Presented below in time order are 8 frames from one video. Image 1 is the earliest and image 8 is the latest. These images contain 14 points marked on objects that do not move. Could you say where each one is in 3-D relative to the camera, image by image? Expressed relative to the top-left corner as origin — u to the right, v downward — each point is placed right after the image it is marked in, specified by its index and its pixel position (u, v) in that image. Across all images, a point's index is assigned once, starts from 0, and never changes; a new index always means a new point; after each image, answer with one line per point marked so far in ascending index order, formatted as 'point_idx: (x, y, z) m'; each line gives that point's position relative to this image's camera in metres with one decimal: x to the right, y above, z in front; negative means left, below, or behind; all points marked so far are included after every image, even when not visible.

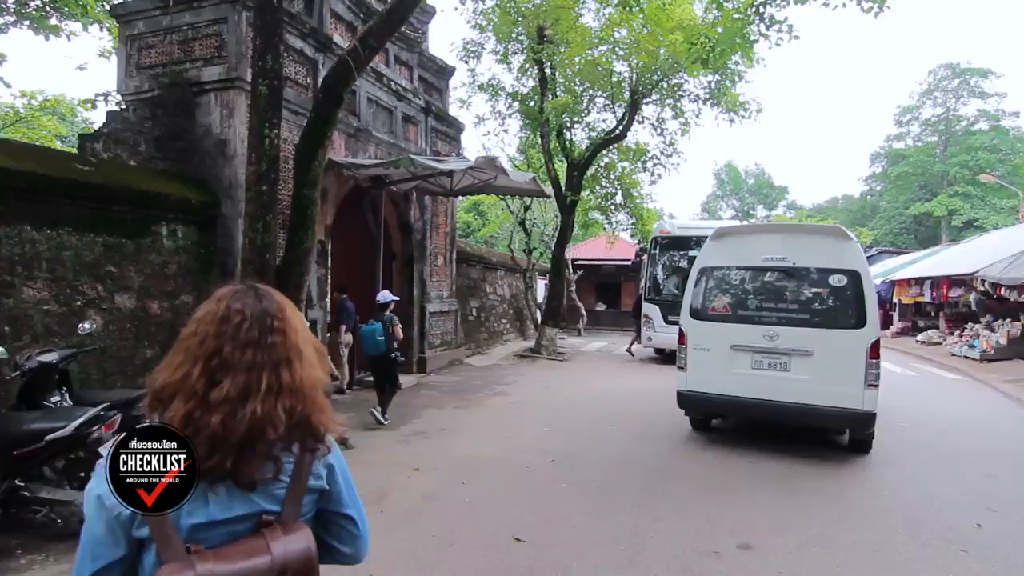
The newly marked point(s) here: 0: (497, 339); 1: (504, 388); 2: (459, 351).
0: (-0.4, -1.3, +15.6) m
1: (-0.1, -1.6, +9.7) m
2: (-1.1, -1.3, +12.8) m
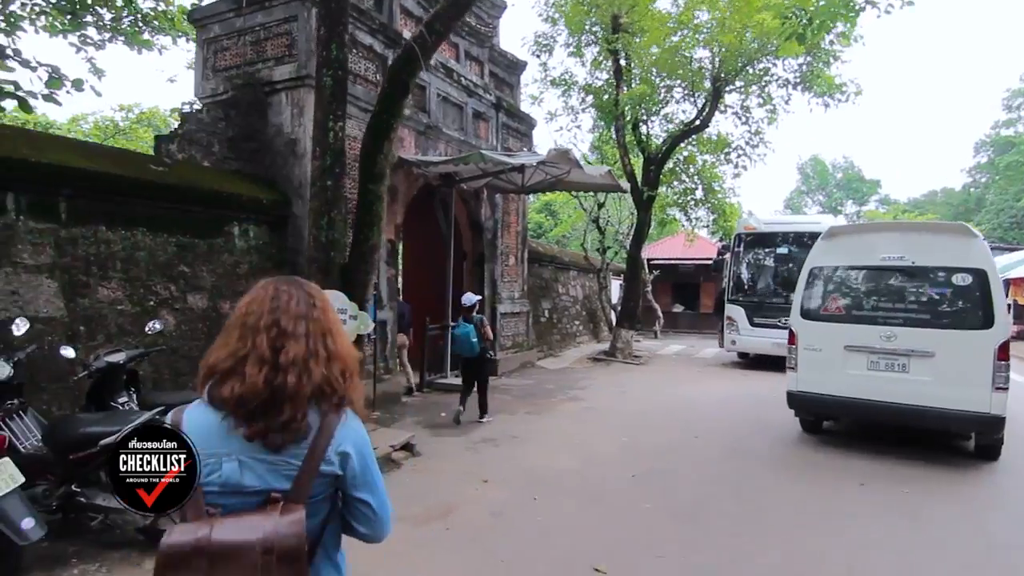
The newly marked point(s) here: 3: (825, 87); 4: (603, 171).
0: (+1.4, -1.3, +15.1) m
1: (+1.0, -1.6, +9.3) m
2: (+0.4, -1.3, +12.4) m
3: (+5.9, +3.8, +11.8) m
4: (+1.3, +1.7, +8.8) m
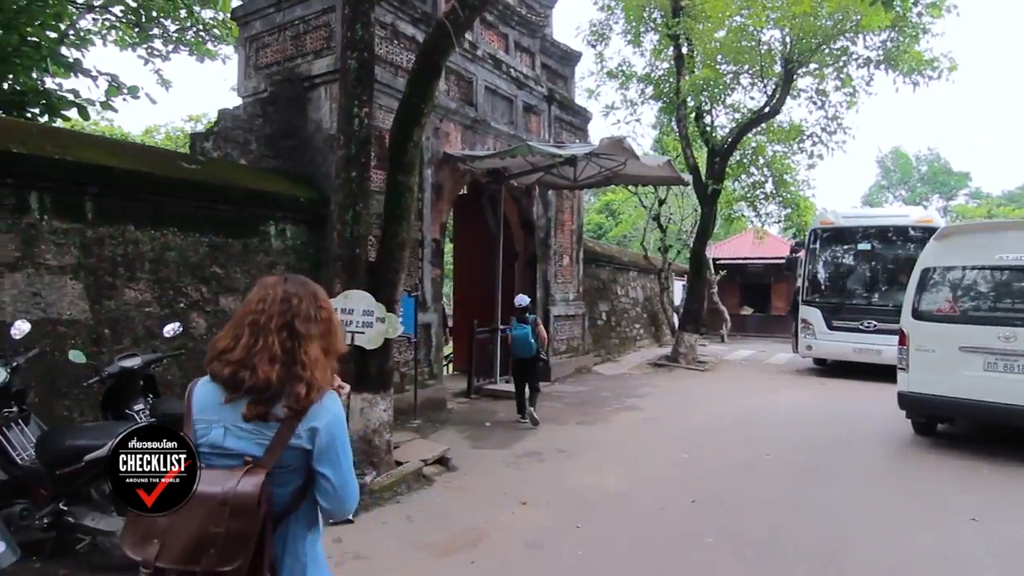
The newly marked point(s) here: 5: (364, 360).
0: (+2.7, -1.3, +14.4) m
1: (+1.7, -1.6, +8.6) m
2: (+1.4, -1.3, +11.8) m
3: (+6.8, +3.8, +10.6) m
4: (+1.9, +1.7, +8.1) m
5: (-1.1, -0.5, +4.6) m
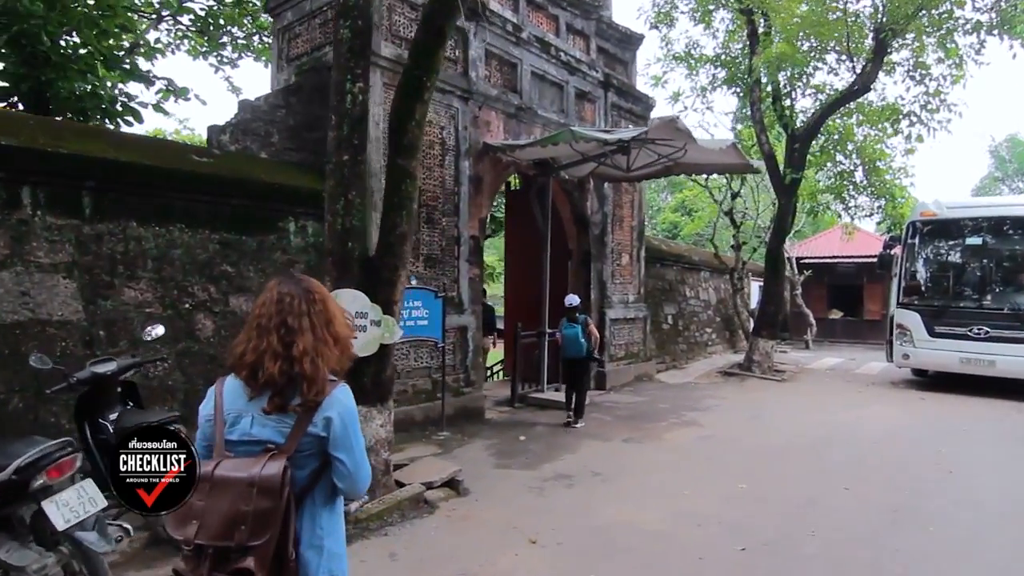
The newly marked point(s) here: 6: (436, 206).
0: (+4.0, -1.3, +13.3) m
1: (+2.3, -1.6, +7.7) m
2: (+2.4, -1.3, +10.9) m
3: (+7.6, +3.8, +9.1) m
4: (+2.4, +1.7, +7.2) m
5: (-1.0, -0.5, +4.1) m
6: (-0.8, +0.9, +7.1) m
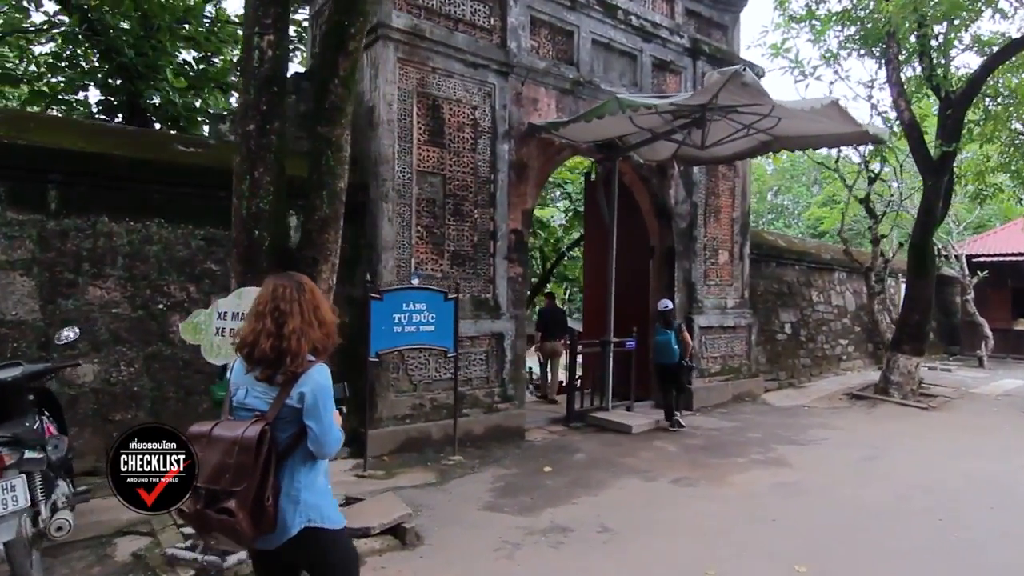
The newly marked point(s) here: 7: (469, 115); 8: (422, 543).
0: (+5.6, -1.4, +11.2) m
1: (+2.7, -1.6, +6.1) m
2: (+3.6, -1.4, +9.2) m
3: (+8.2, +3.7, +6.3) m
4: (+2.8, +1.6, +5.6) m
5: (-1.3, -0.5, +3.3) m
6: (-0.4, +0.9, +6.2) m
7: (-0.4, +1.7, +6.3) m
8: (-0.5, -1.5, +3.6) m
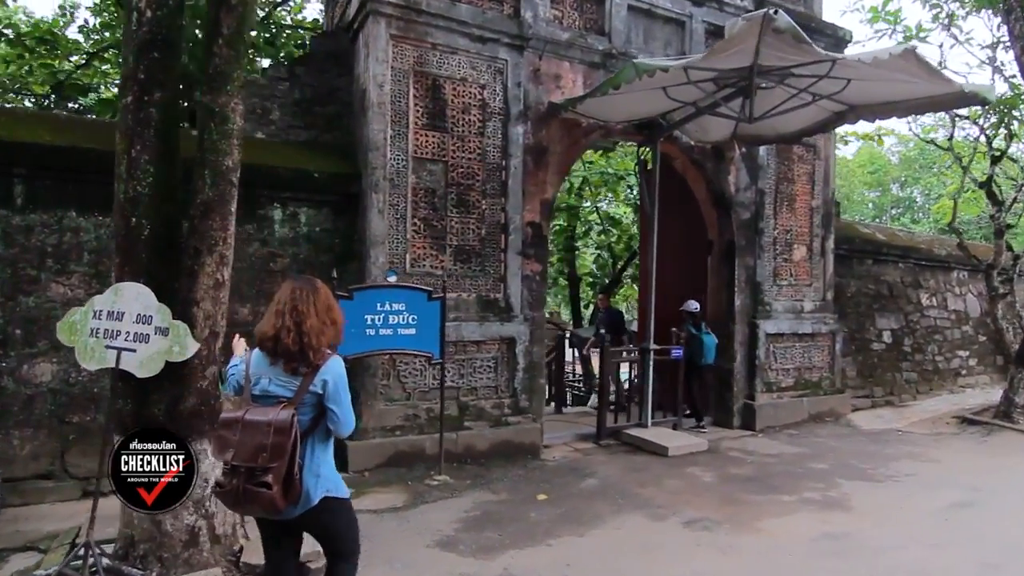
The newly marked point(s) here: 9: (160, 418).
0: (+6.5, -1.4, +9.4) m
1: (+2.7, -1.6, +4.9) m
2: (+4.1, -1.4, +7.9) m
3: (+8.2, +3.7, +4.2) m
4: (+2.7, +1.6, +4.4) m
5: (-1.7, -0.5, +2.9) m
6: (-0.3, +0.9, +5.6) m
7: (-0.3, +1.8, +5.7) m
8: (-0.9, -1.5, +3.0) m
9: (-1.6, -0.6, +2.9) m
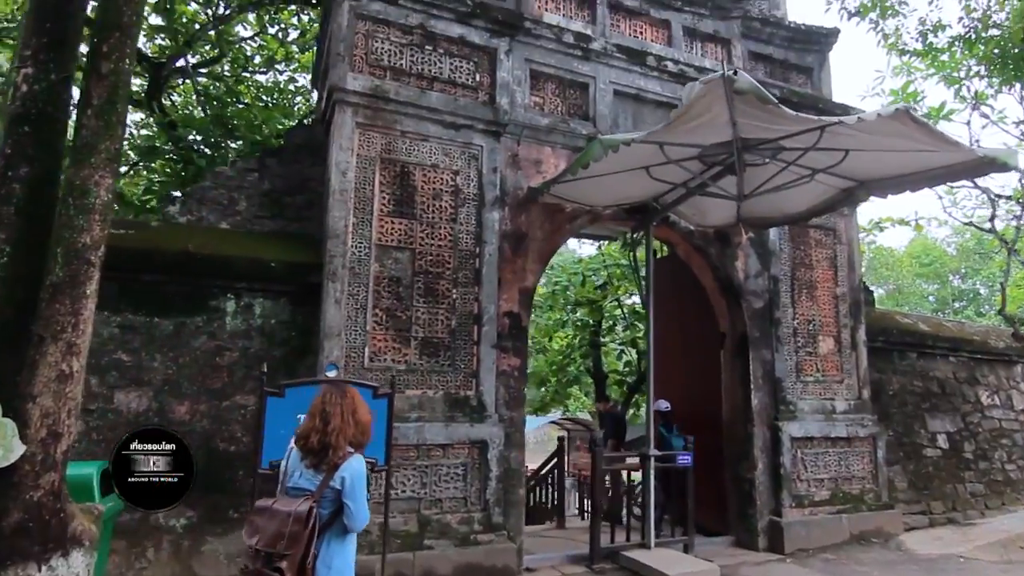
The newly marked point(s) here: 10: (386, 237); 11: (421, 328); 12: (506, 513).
0: (+6.5, -2.7, +8.1) m
1: (+2.4, -2.2, +4.0) m
2: (+4.0, -2.4, +6.8) m
3: (+7.8, +3.2, +3.6) m
4: (+2.4, +1.1, +4.0) m
5: (-2.1, -0.9, +2.5) m
6: (-0.6, +0.1, +5.3) m
7: (-0.6, +0.9, +5.4) m
8: (-1.3, -1.8, +2.4) m
9: (-2.1, -1.0, +2.4) m
10: (-1.0, +0.4, +5.1) m
11: (-0.7, -0.3, +5.1) m
12: (-0.1, -1.8, +5.1) m
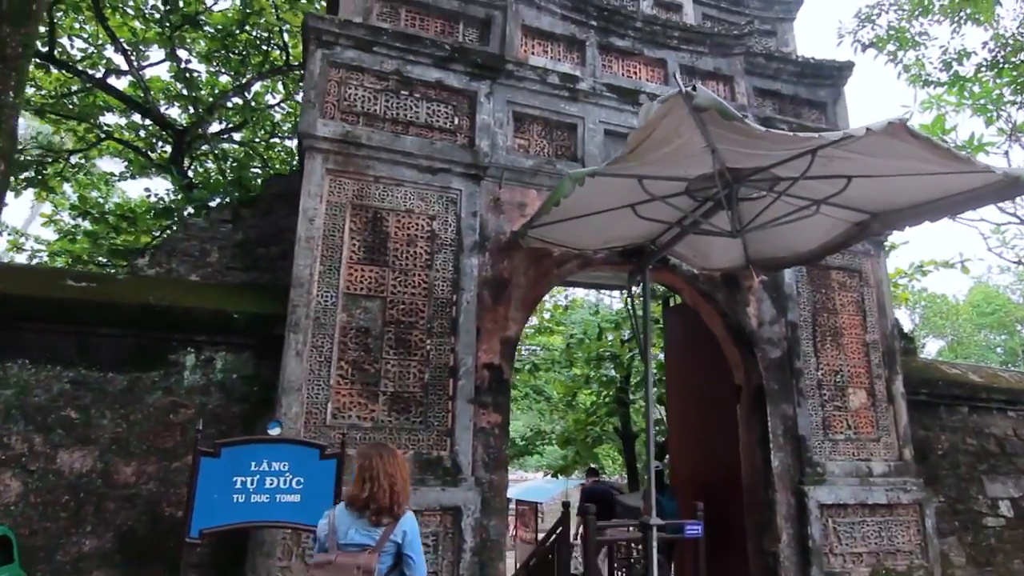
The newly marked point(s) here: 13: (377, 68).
0: (+6.6, -3.2, +7.0) m
1: (+2.2, -2.4, +3.2) m
2: (+4.0, -2.9, +5.8) m
3: (+7.5, +3.2, +3.0) m
4: (+2.1, +0.8, +3.5) m
5: (-2.5, -1.0, +2.2) m
6: (-0.8, -0.3, +5.0) m
7: (-0.7, +0.5, +5.2) m
8: (-1.7, -2.0, +1.9) m
9: (-2.4, -1.1, +2.2) m
10: (-1.2, 0.0, +4.9) m
11: (-0.9, -0.7, +4.8) m
12: (-0.2, -2.2, +4.5) m
13: (-1.1, +1.9, +5.3) m
